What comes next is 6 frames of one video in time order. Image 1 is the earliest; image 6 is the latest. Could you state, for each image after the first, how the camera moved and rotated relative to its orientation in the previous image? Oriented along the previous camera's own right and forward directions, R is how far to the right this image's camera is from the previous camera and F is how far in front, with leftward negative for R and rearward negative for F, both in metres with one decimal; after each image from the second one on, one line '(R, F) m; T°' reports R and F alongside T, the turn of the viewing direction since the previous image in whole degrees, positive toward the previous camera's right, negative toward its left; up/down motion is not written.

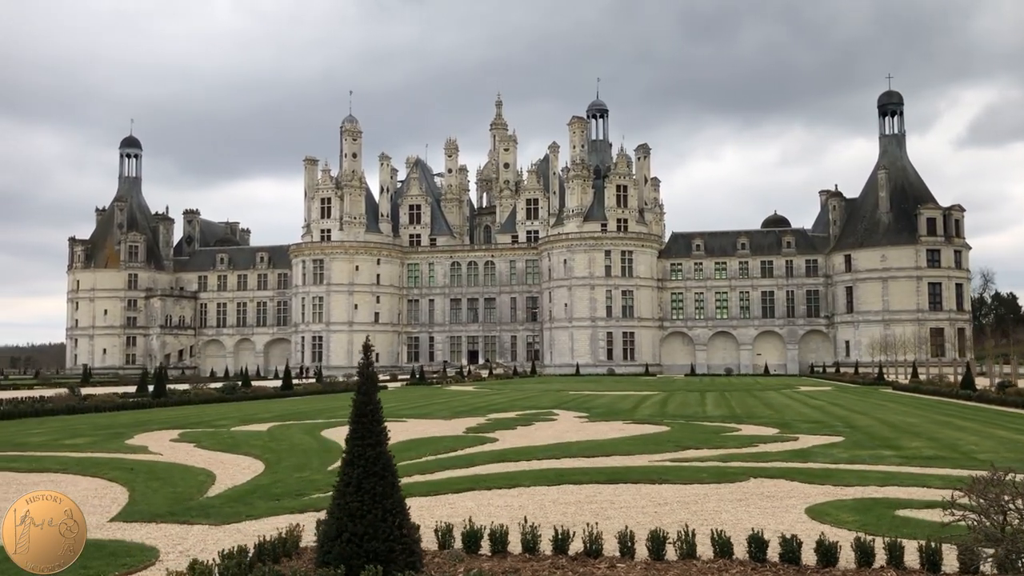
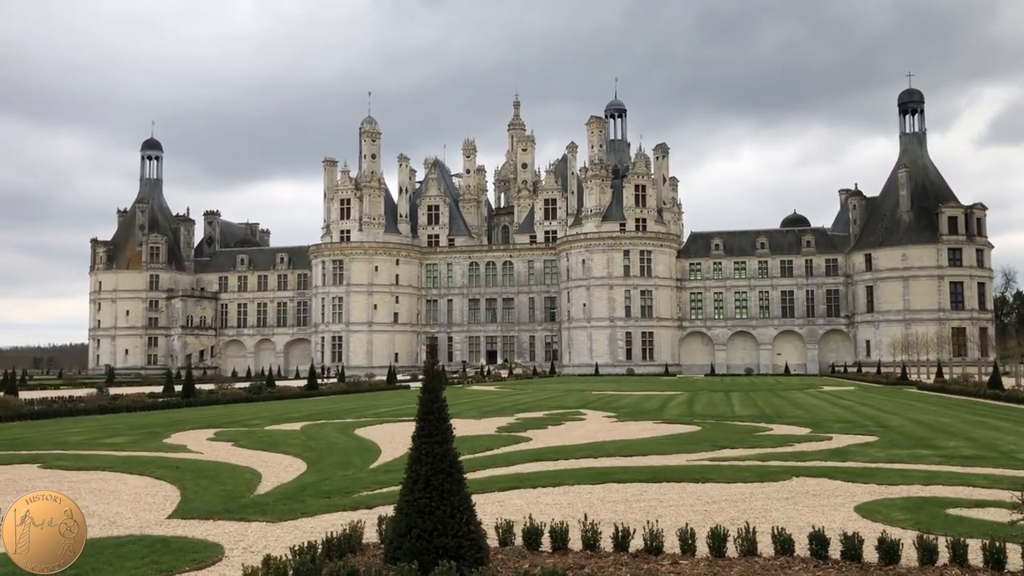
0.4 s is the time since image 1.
(-0.4, -0.1) m; -1°
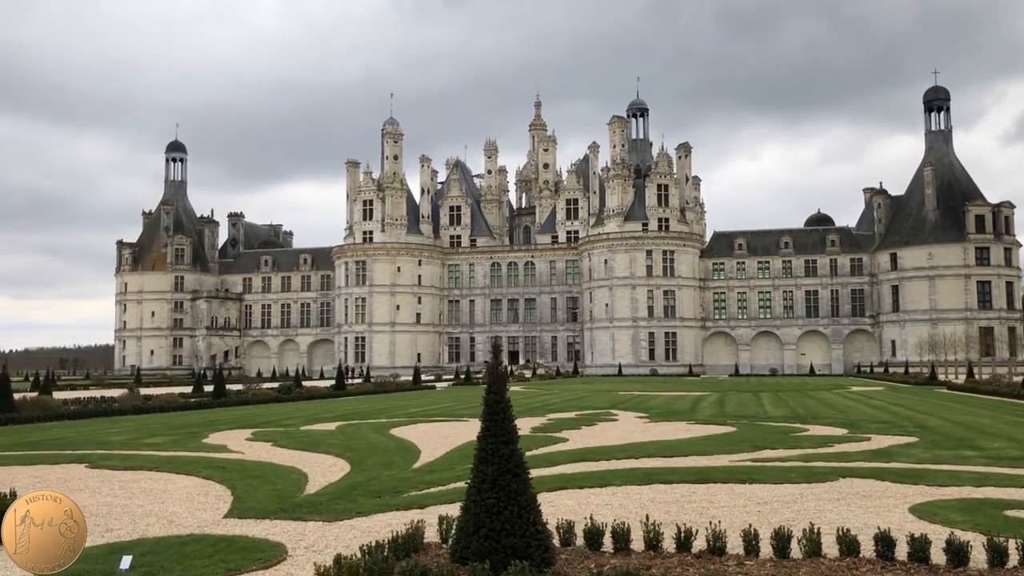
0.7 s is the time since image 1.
(-0.4, 0.0) m; -1°
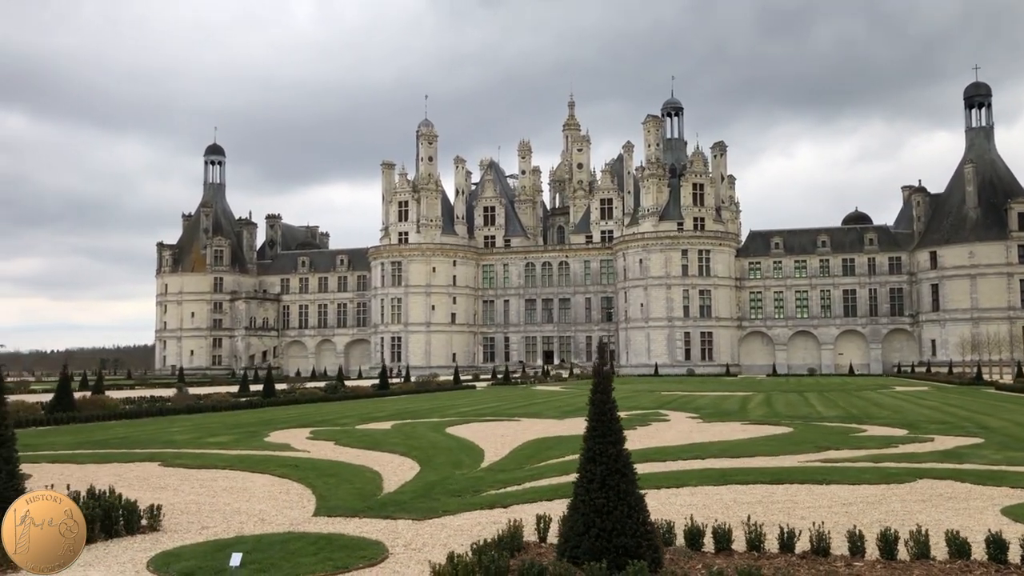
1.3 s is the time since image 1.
(-0.6, 0.0) m; -2°
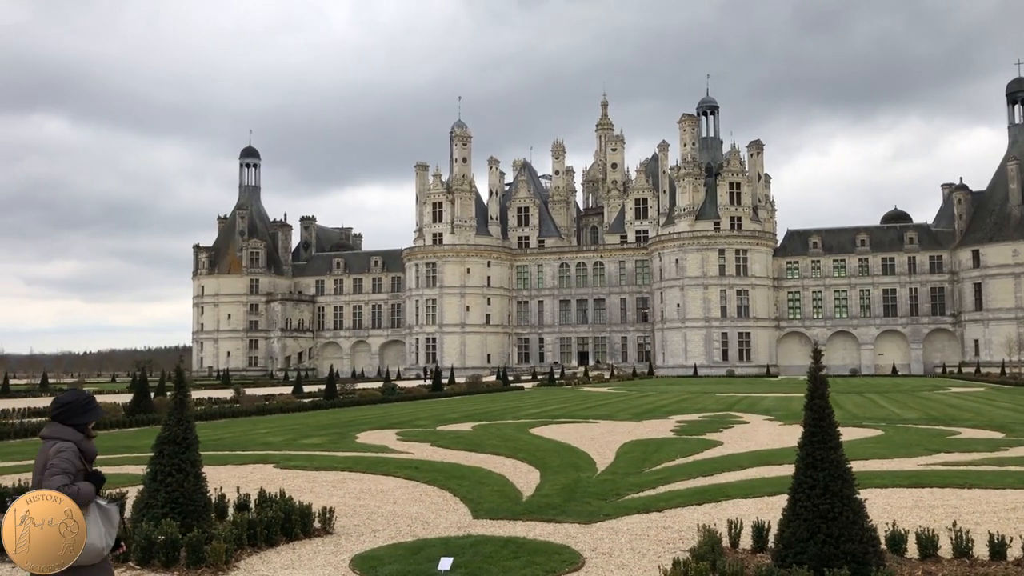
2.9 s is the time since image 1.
(-1.6, 0.0) m; -2°
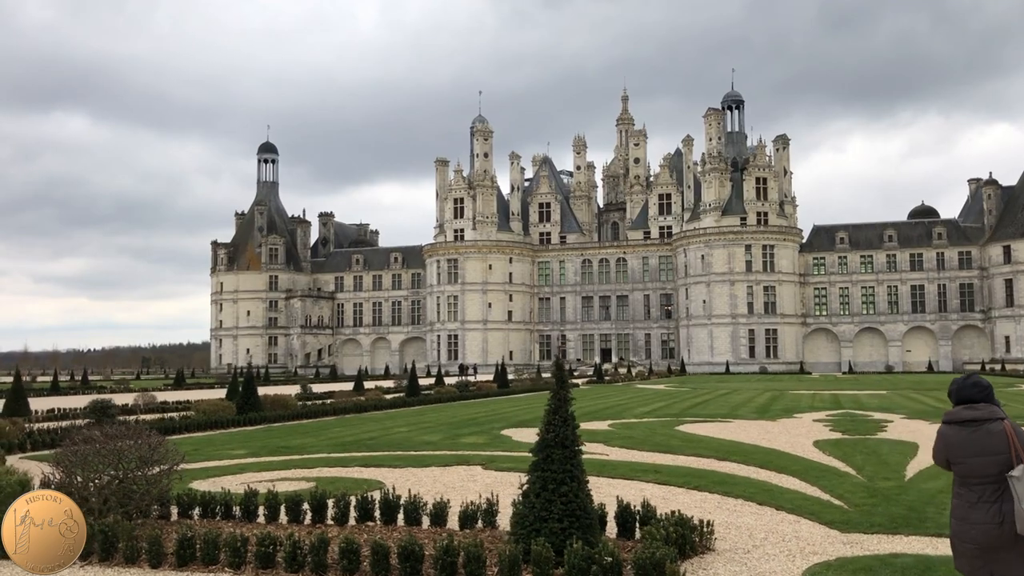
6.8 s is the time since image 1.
(-3.9, +1.2) m; 0°
